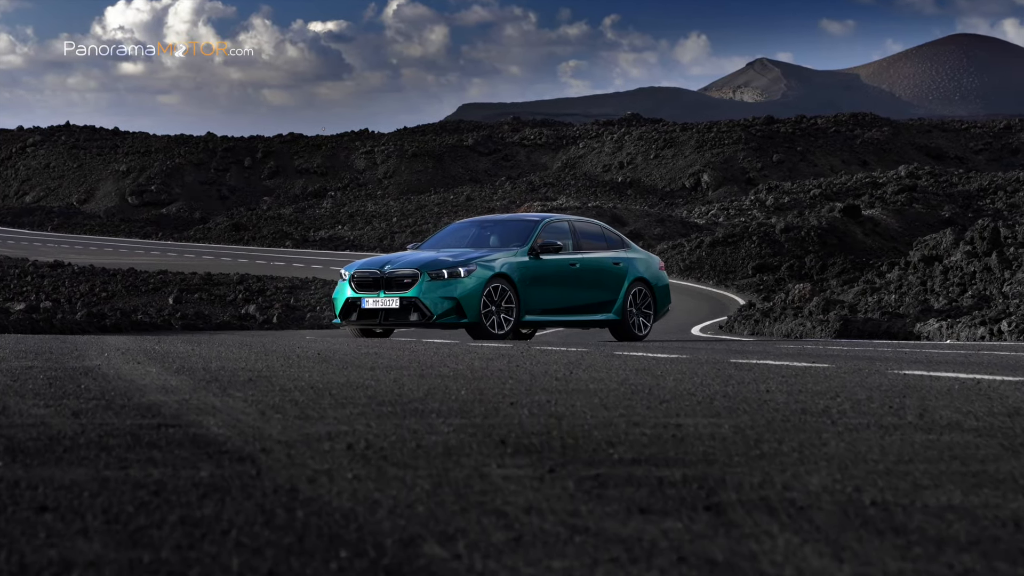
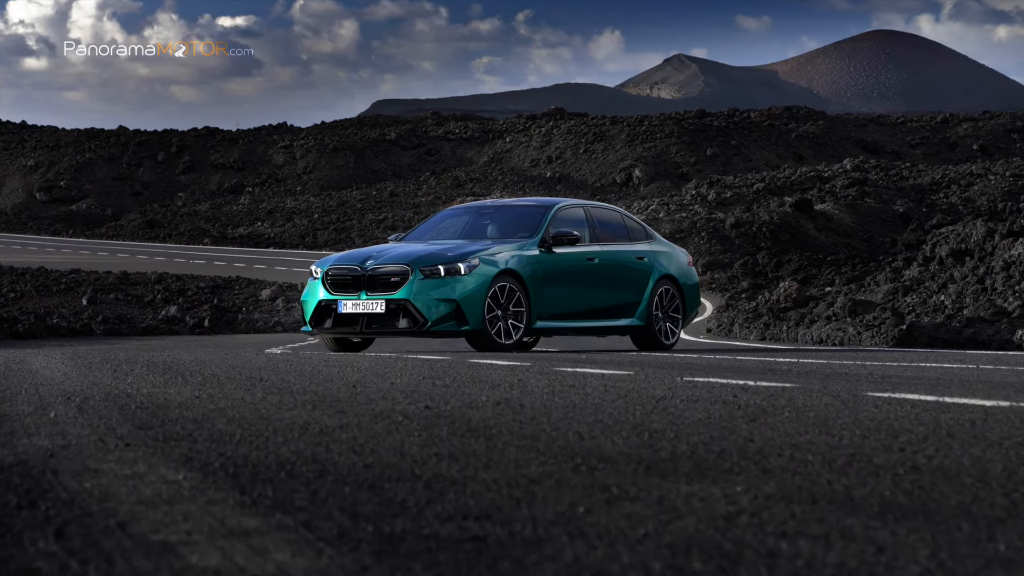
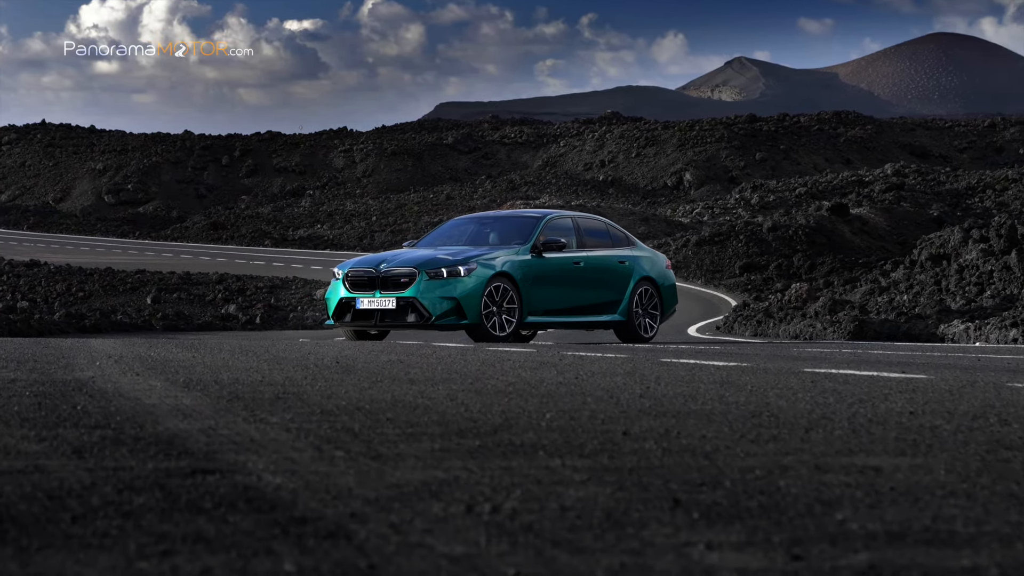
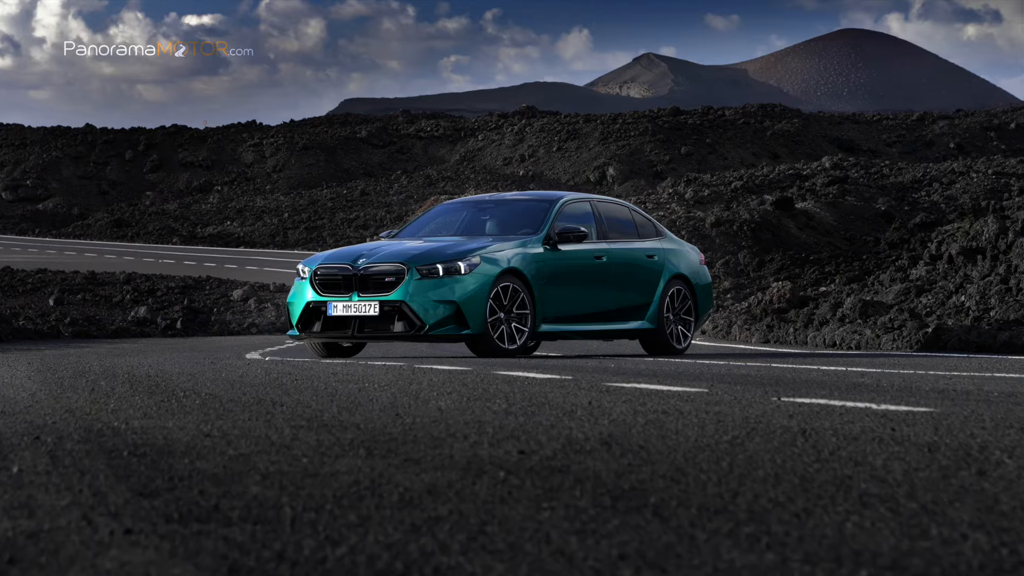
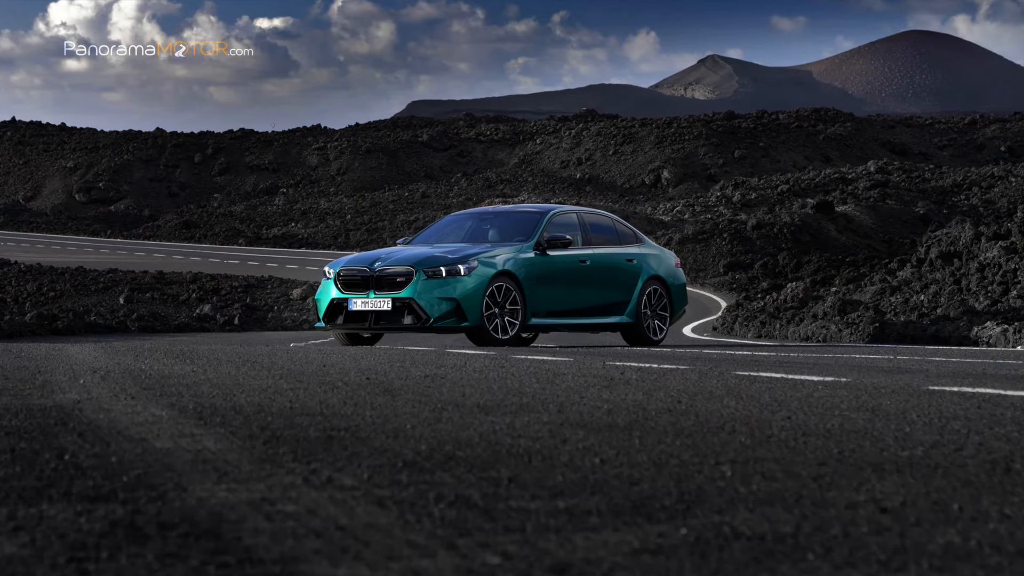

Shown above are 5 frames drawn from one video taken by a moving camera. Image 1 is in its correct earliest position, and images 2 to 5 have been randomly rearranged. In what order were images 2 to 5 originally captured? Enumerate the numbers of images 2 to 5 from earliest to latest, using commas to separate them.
3, 5, 2, 4
